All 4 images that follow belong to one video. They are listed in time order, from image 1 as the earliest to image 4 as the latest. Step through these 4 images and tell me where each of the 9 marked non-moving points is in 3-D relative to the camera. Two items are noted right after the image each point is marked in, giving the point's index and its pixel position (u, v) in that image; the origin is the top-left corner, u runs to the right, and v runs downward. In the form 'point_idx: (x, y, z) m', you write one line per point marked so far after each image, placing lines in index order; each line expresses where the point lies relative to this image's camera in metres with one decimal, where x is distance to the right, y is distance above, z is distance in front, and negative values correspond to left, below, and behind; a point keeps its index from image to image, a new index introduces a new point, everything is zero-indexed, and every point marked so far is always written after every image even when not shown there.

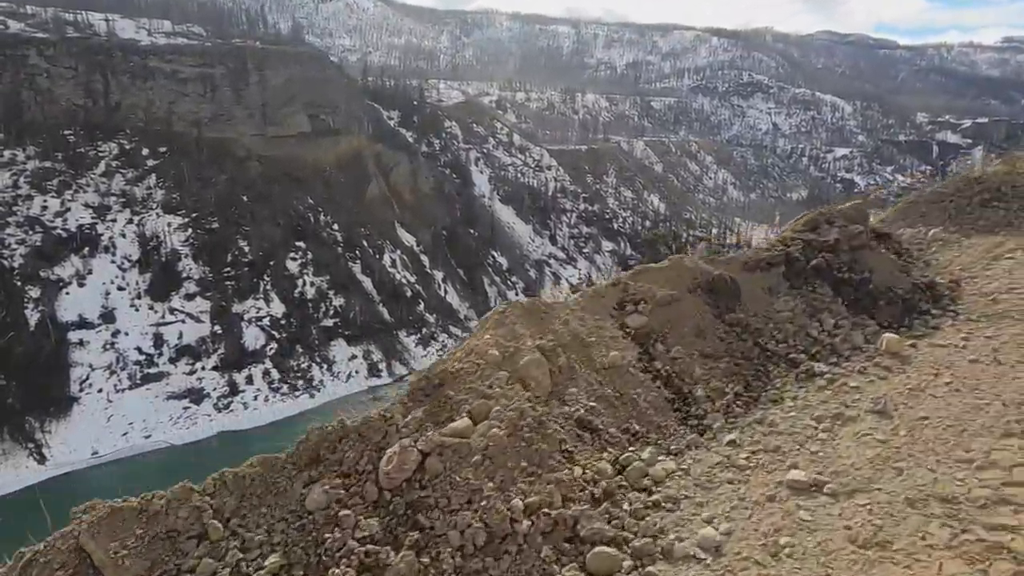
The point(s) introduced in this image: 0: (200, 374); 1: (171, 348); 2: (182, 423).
0: (-8.9, -2.5, +19.5) m
1: (-9.9, -1.7, +19.8) m
2: (-8.8, -3.6, +18.1) m
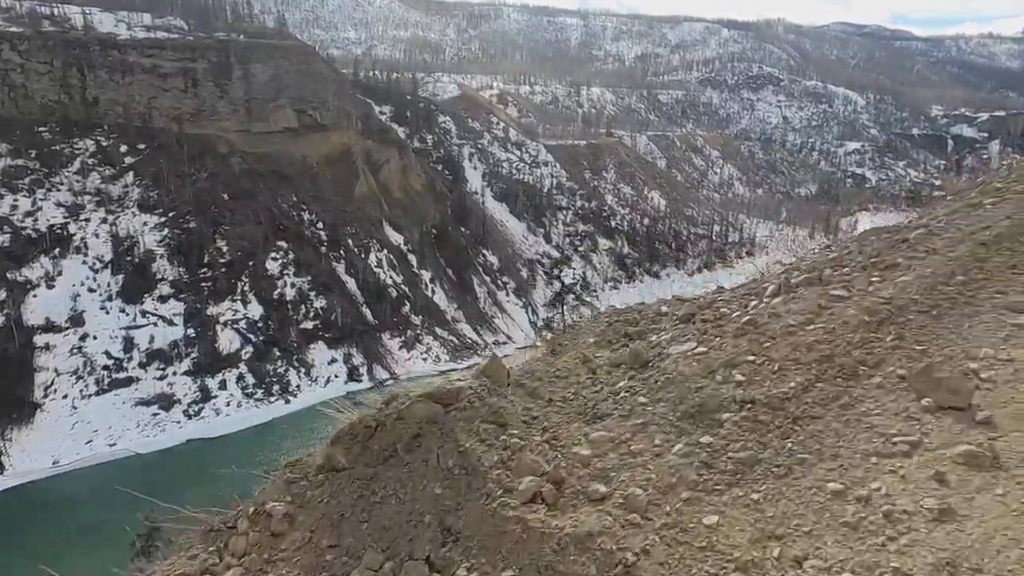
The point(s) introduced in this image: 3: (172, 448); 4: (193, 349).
0: (-9.4, -2.5, +18.9) m
1: (-10.4, -1.8, +19.2) m
2: (-9.3, -3.6, +17.6) m
3: (-8.6, -4.0, +17.2) m
4: (-9.2, -1.8, +19.8) m
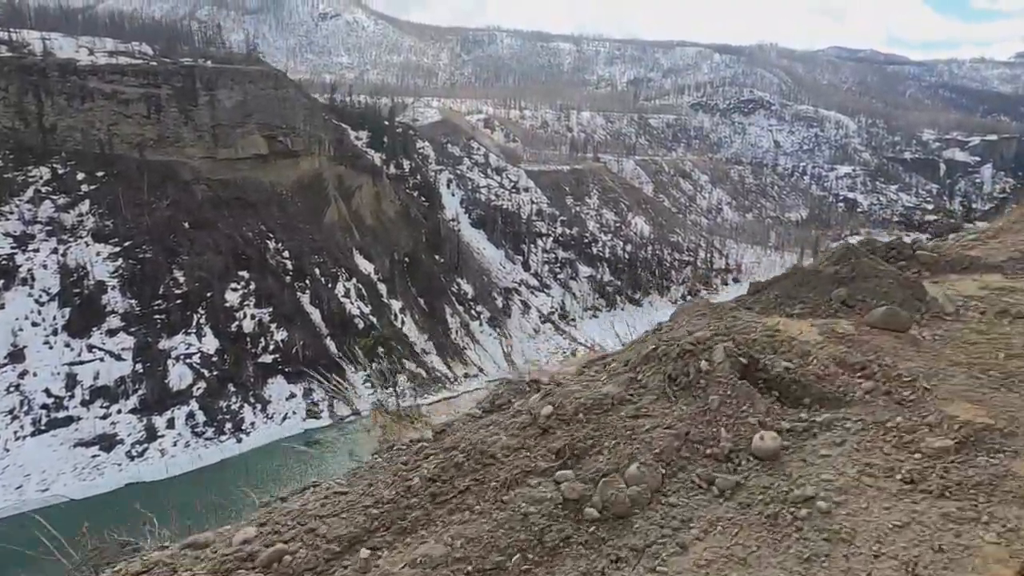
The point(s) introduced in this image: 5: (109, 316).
0: (-10.5, -3.4, +18.0) m
1: (-11.5, -2.7, +18.3) m
2: (-10.4, -4.5, +16.6) m
3: (-9.6, -4.9, +16.3) m
4: (-10.3, -2.7, +18.9) m
5: (-11.7, -0.8, +19.9) m
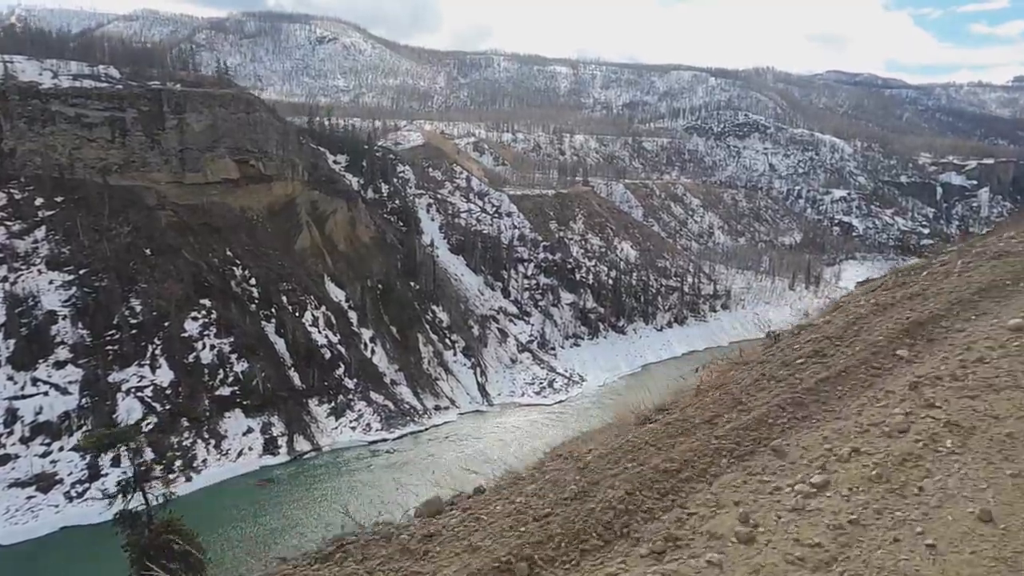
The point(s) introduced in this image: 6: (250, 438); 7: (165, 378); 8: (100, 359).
0: (-11.5, -4.2, +17.2) m
1: (-12.4, -3.5, +17.5) m
2: (-11.3, -5.3, +15.7) m
3: (-10.6, -5.6, +15.4) m
4: (-11.2, -3.5, +18.0) m
5: (-12.7, -1.7, +19.1) m
6: (-7.5, -4.3, +19.6) m
7: (-10.1, -2.6, +19.8) m
8: (-11.6, -2.0, +19.3) m
